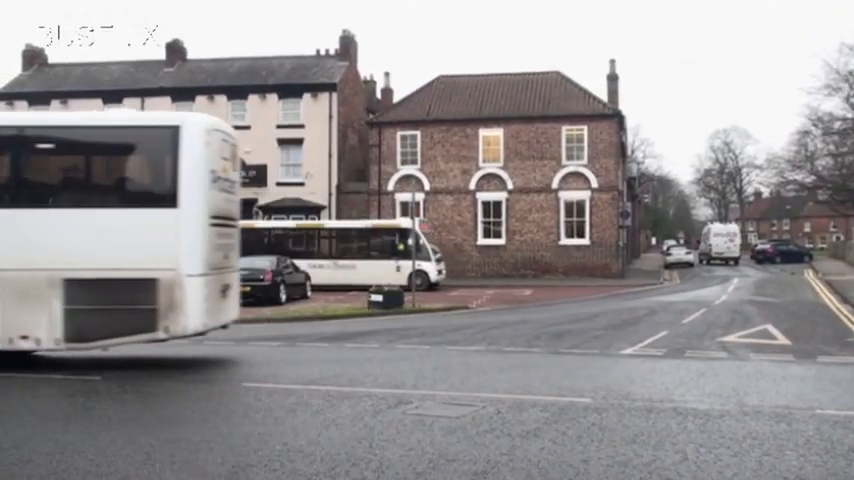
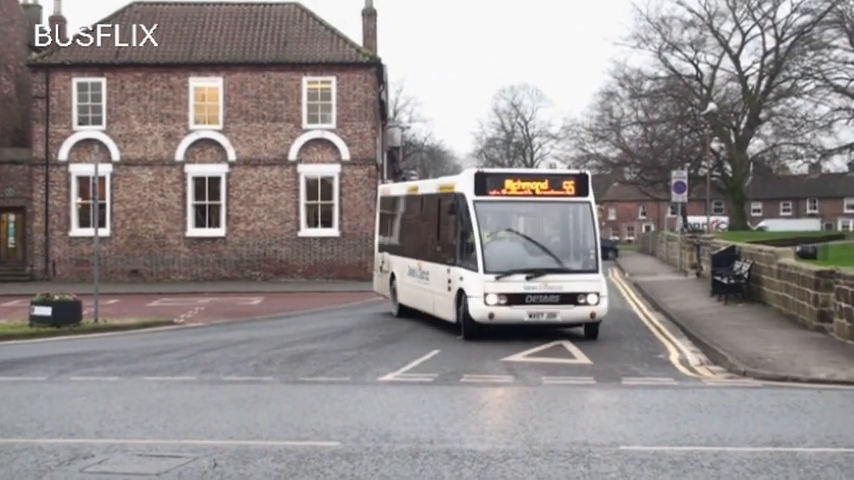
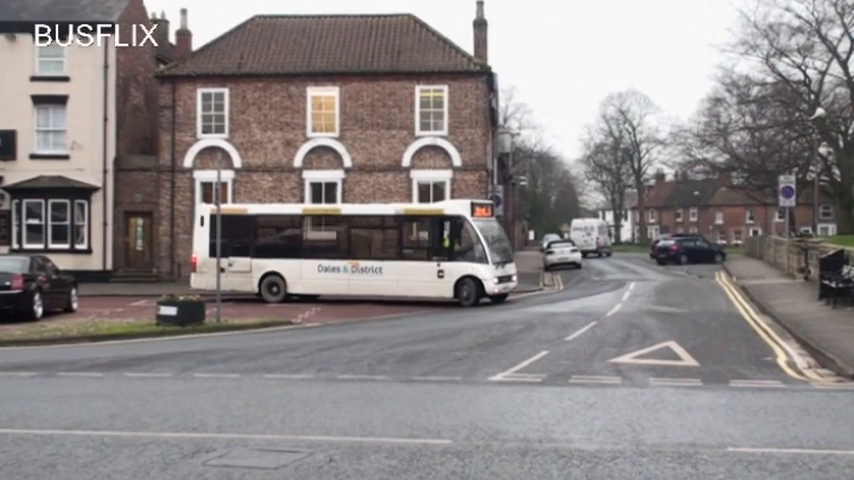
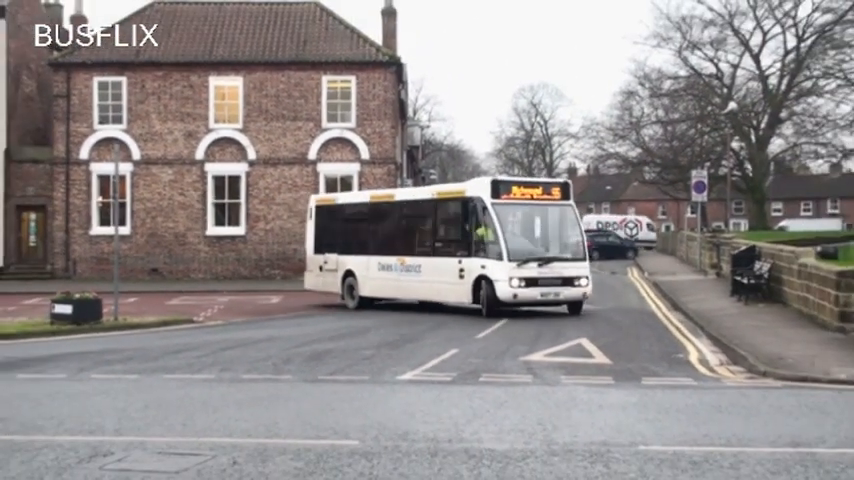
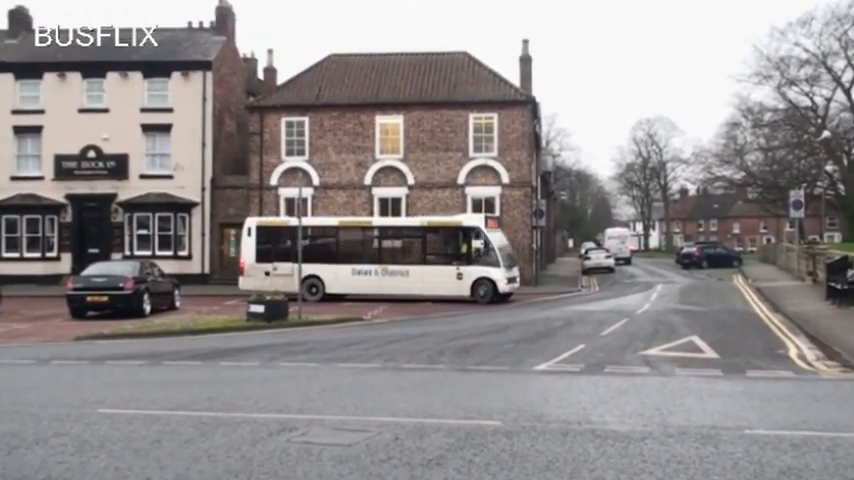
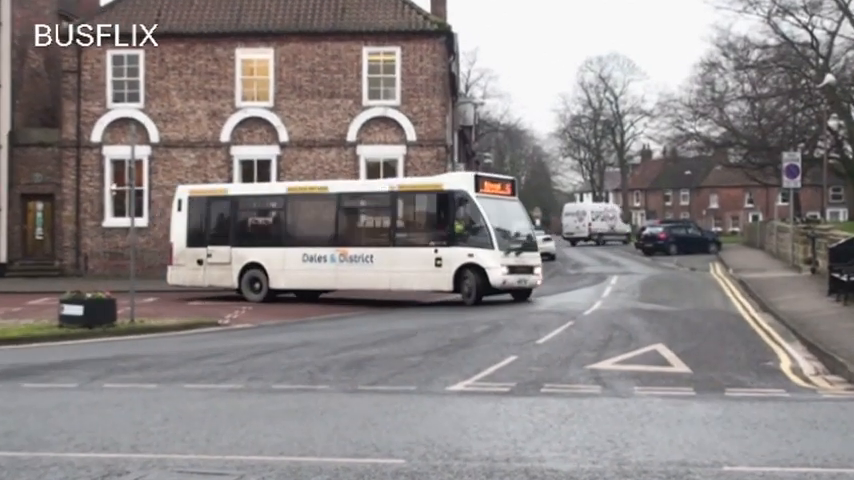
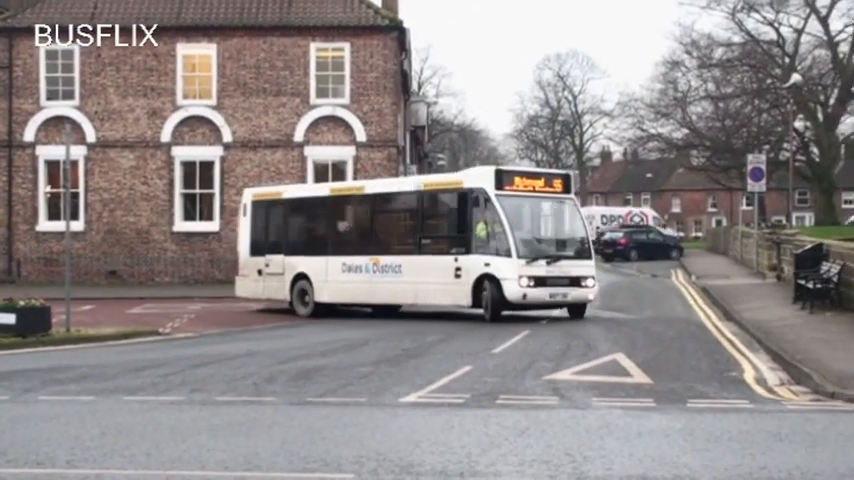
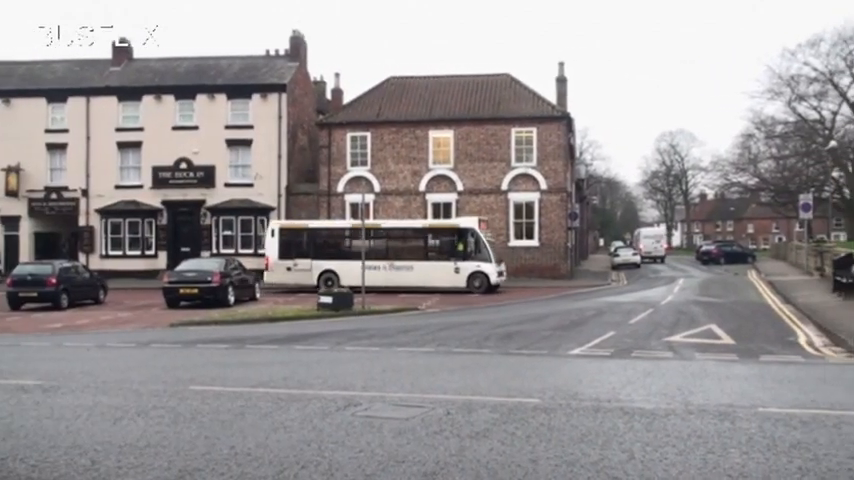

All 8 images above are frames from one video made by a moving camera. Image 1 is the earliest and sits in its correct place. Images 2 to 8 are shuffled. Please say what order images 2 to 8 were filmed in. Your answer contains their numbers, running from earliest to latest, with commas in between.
8, 5, 3, 6, 7, 4, 2
